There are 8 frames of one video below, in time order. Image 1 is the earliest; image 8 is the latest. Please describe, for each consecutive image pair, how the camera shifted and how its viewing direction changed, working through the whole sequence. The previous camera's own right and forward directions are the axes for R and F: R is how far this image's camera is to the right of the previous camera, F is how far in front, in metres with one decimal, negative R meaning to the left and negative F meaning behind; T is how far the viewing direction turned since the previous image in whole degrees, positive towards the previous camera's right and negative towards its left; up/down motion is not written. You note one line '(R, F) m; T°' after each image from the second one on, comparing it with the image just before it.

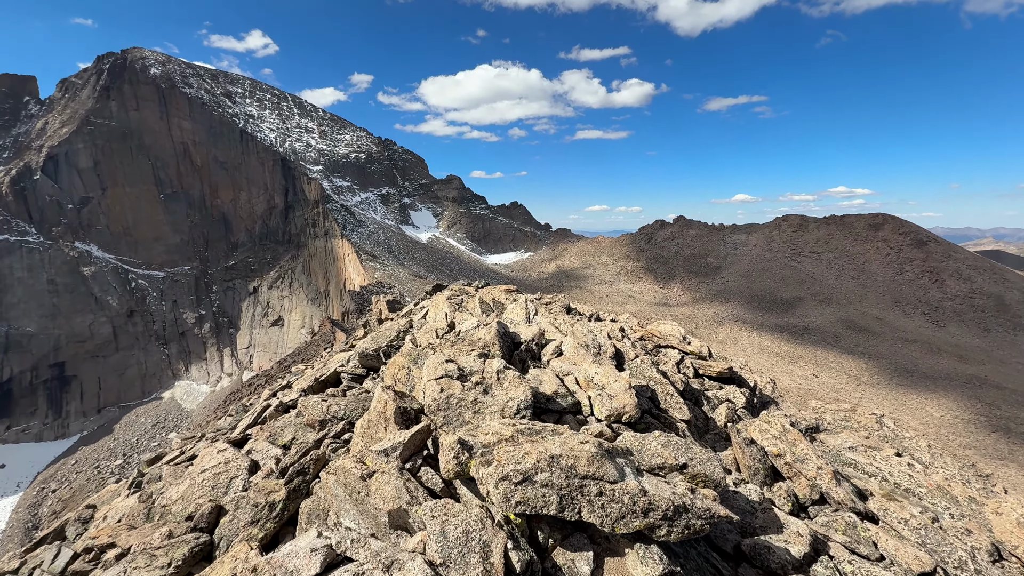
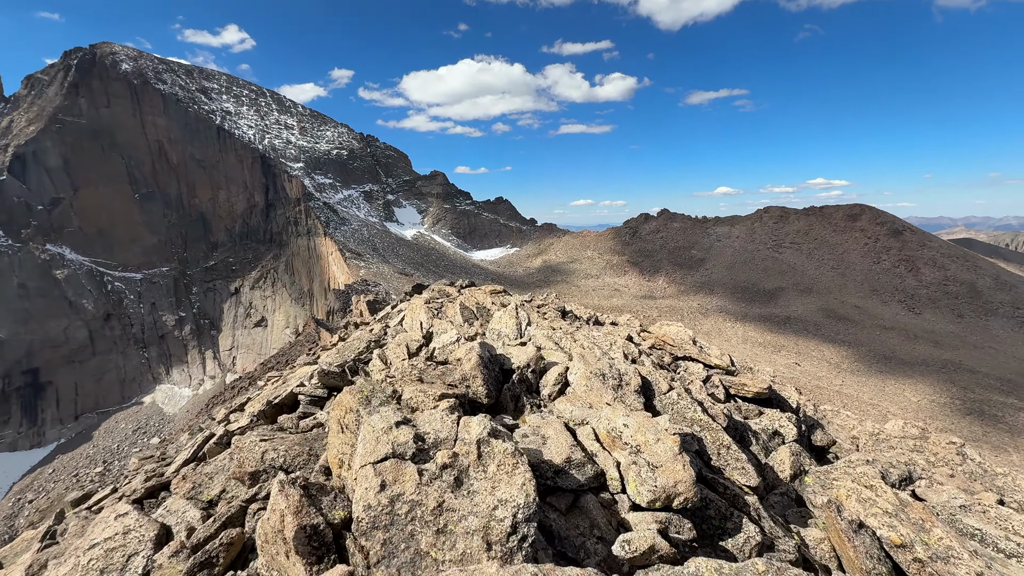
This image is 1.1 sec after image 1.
(+0.1, +0.1) m; +2°
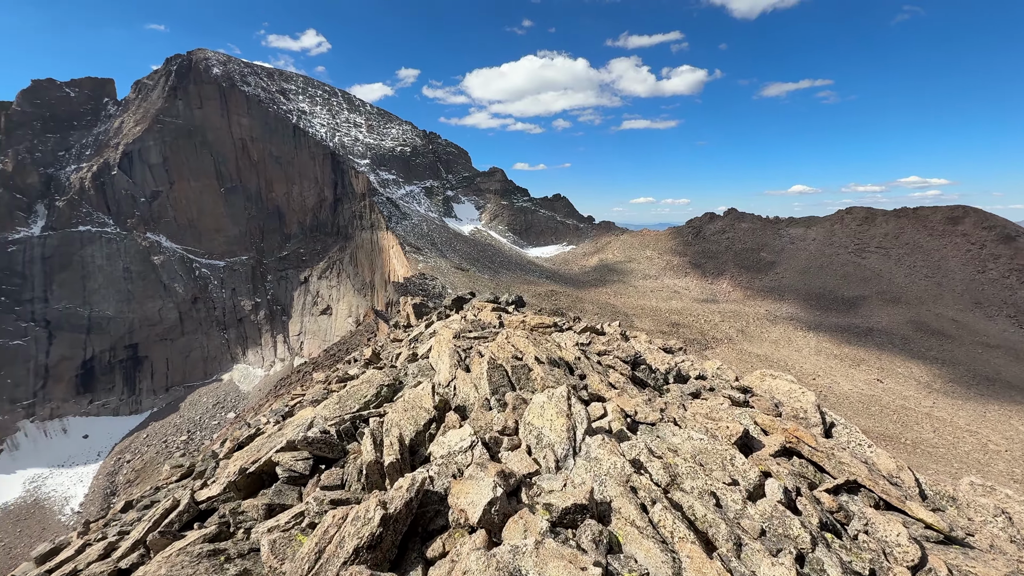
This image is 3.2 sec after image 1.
(0.0, +1.4) m; -7°
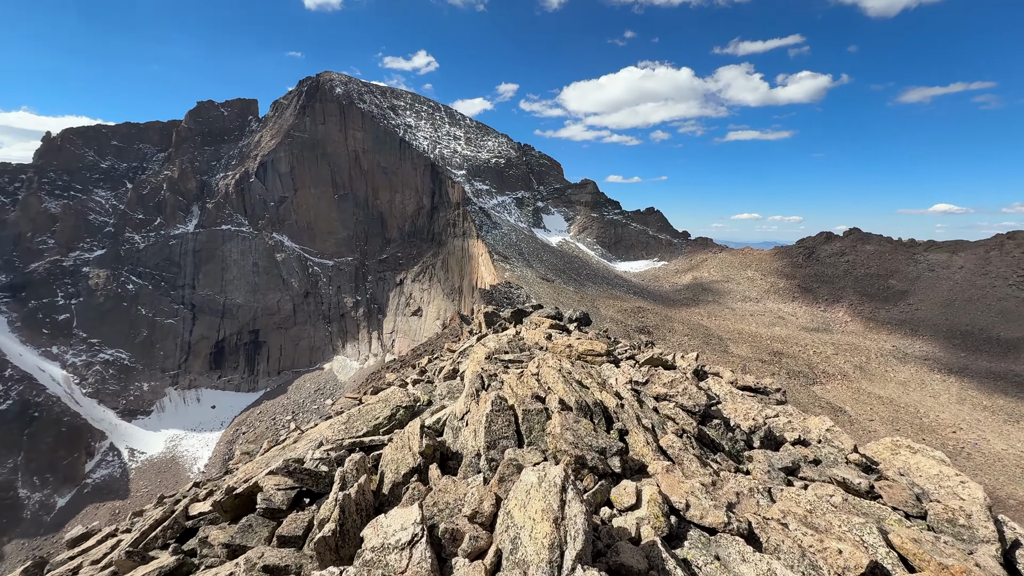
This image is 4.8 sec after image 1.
(+0.4, +0.8) m; -11°
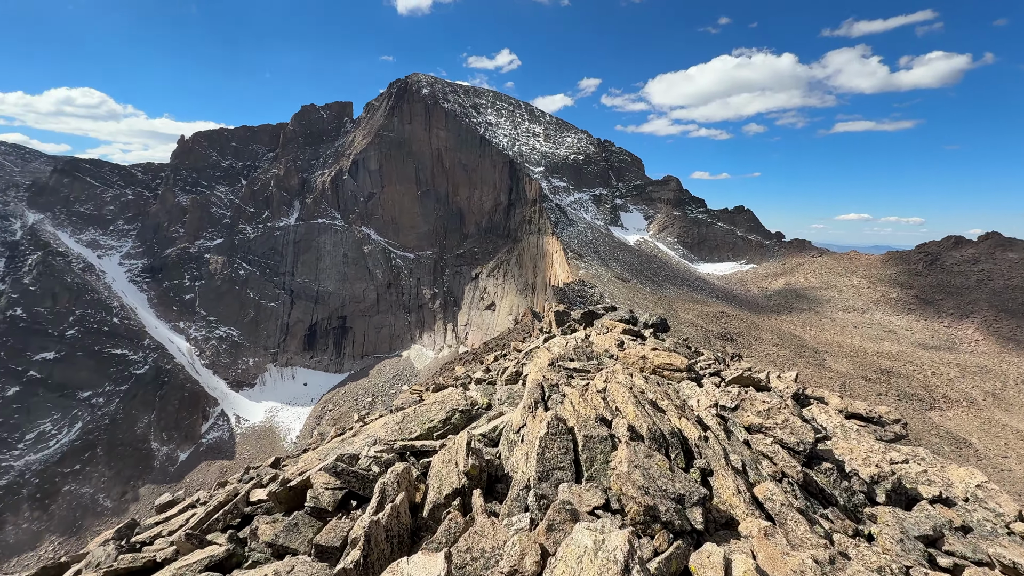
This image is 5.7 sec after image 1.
(0.0, +0.4) m; -9°
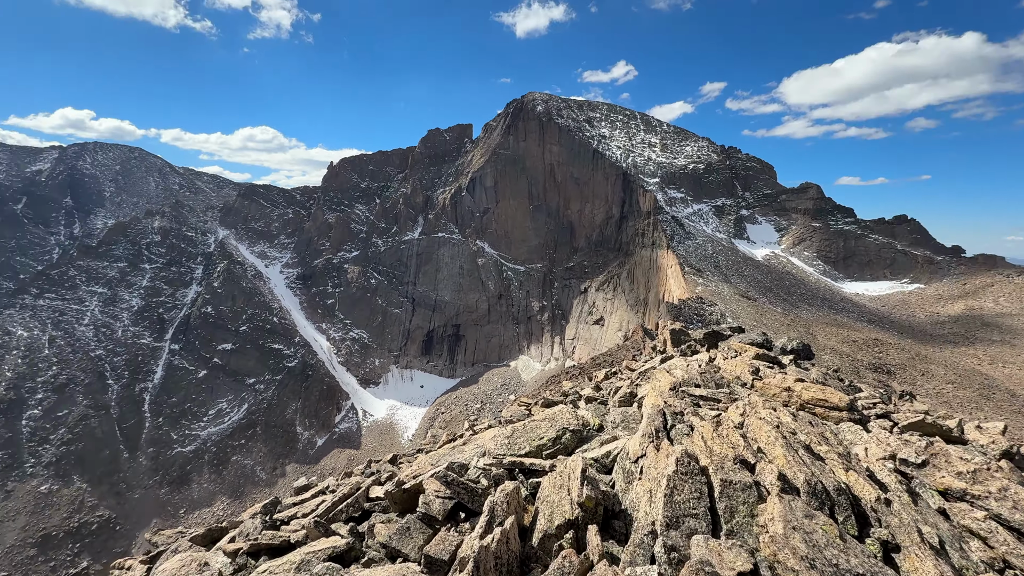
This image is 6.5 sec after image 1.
(-0.1, +0.2) m; -14°
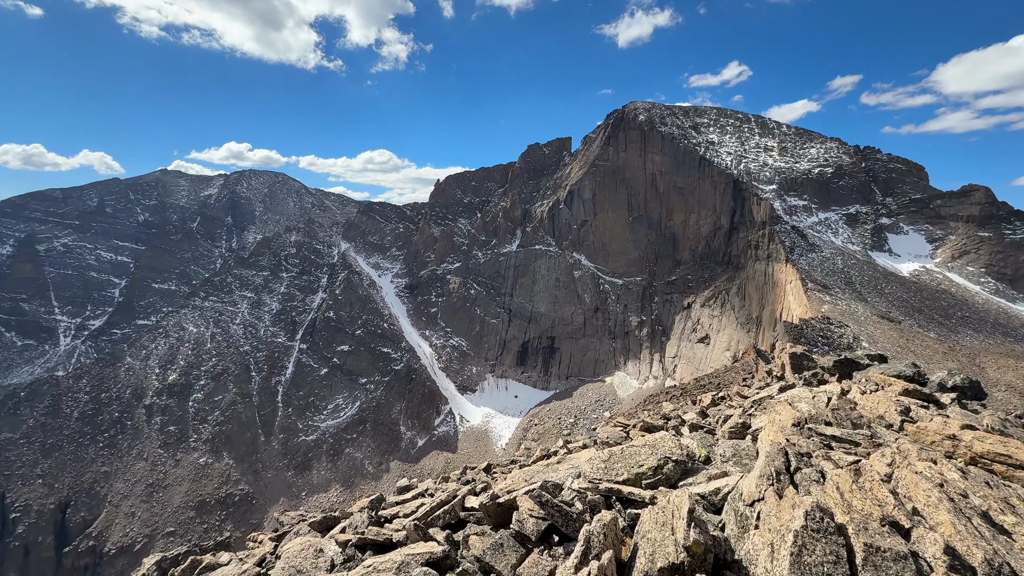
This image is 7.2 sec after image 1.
(0.0, 0.0) m; -12°
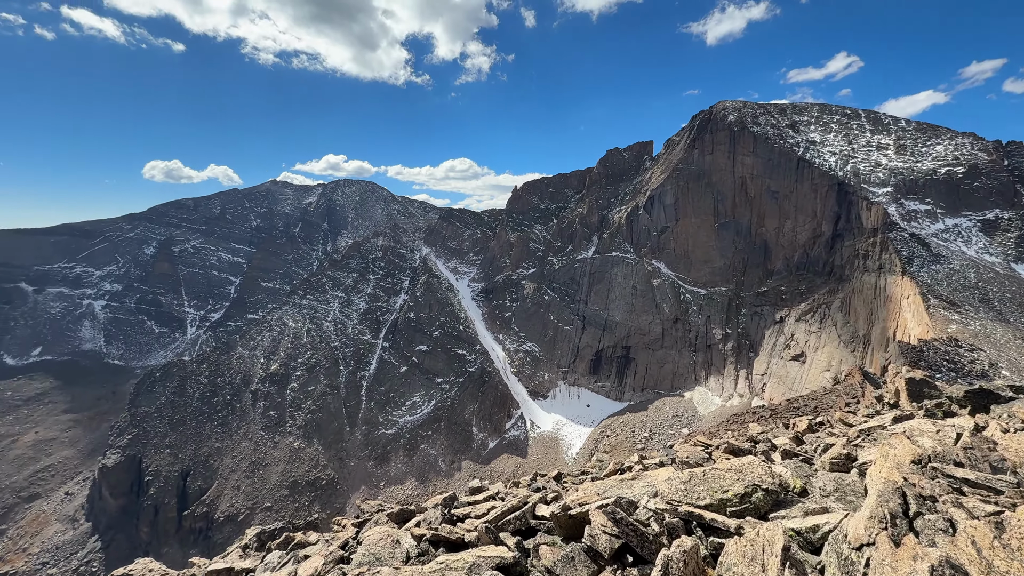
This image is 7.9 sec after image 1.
(0.0, 0.0) m; -10°
